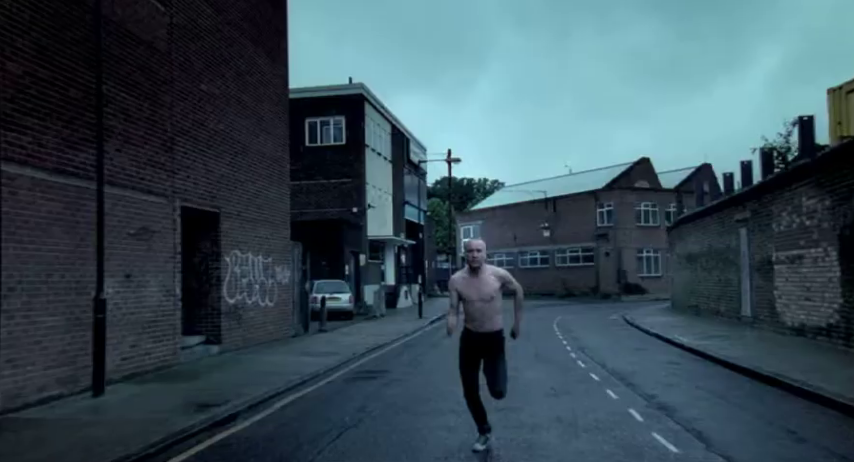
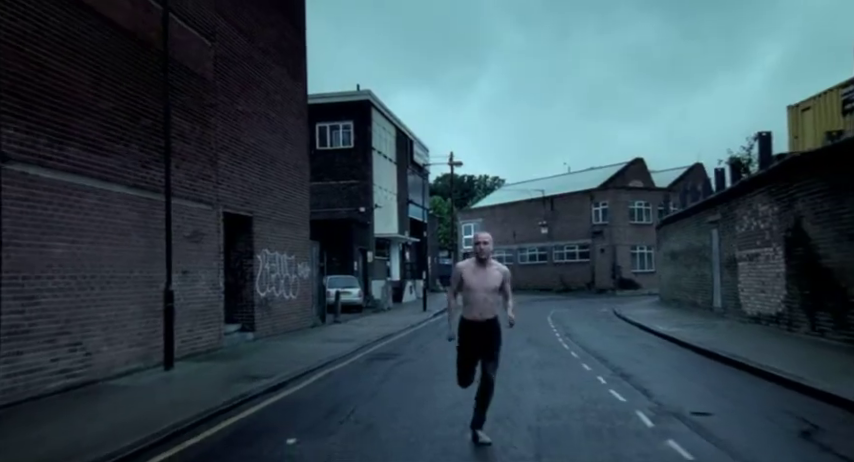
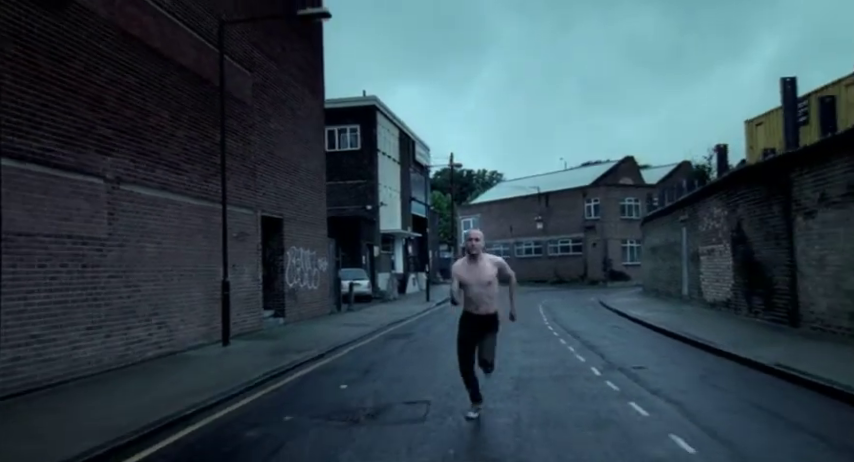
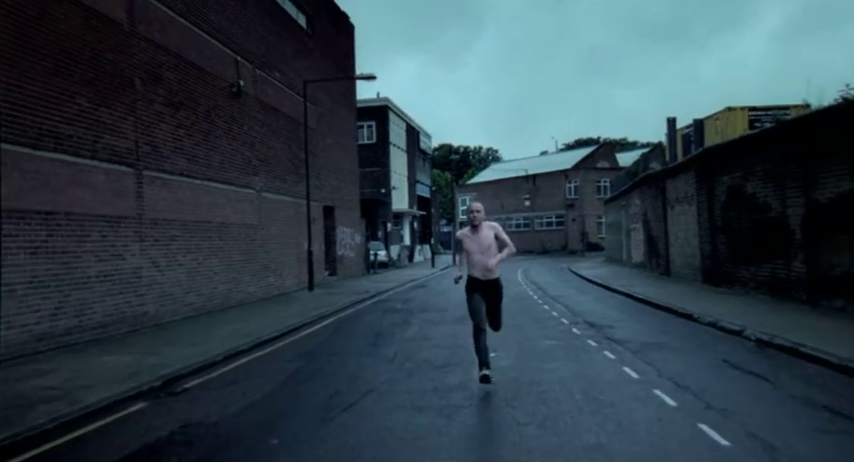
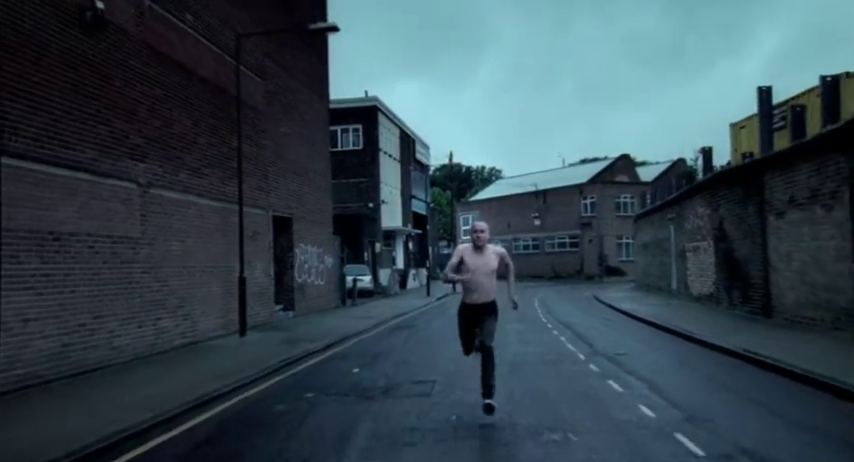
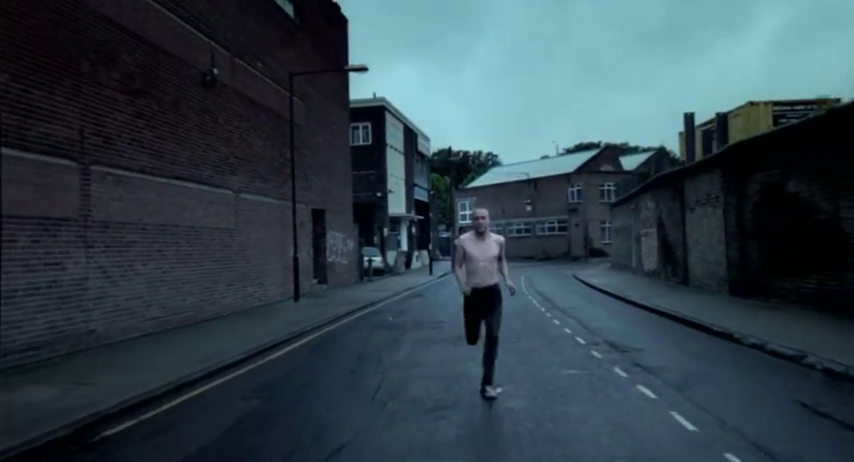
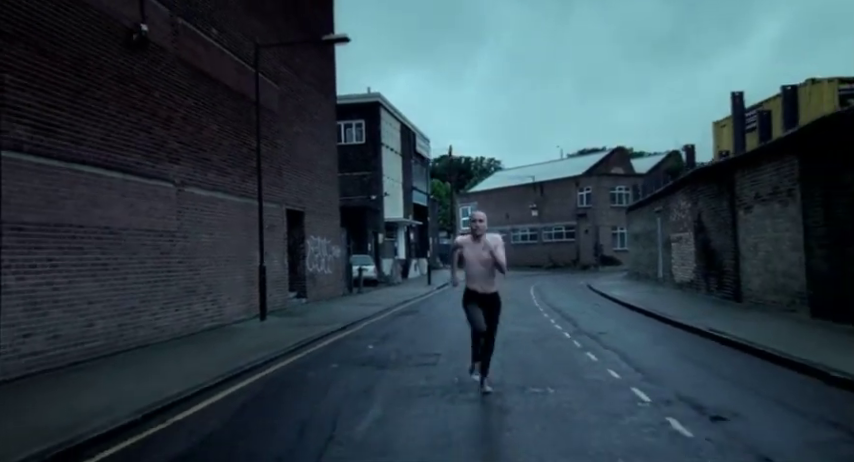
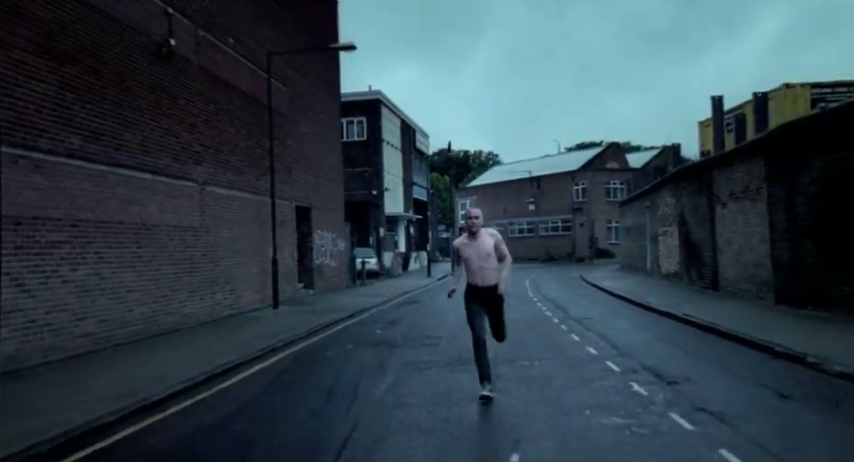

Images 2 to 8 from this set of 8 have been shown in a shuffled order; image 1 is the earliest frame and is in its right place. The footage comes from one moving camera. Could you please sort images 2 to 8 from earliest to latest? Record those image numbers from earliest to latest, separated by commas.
2, 3, 5, 7, 8, 6, 4
